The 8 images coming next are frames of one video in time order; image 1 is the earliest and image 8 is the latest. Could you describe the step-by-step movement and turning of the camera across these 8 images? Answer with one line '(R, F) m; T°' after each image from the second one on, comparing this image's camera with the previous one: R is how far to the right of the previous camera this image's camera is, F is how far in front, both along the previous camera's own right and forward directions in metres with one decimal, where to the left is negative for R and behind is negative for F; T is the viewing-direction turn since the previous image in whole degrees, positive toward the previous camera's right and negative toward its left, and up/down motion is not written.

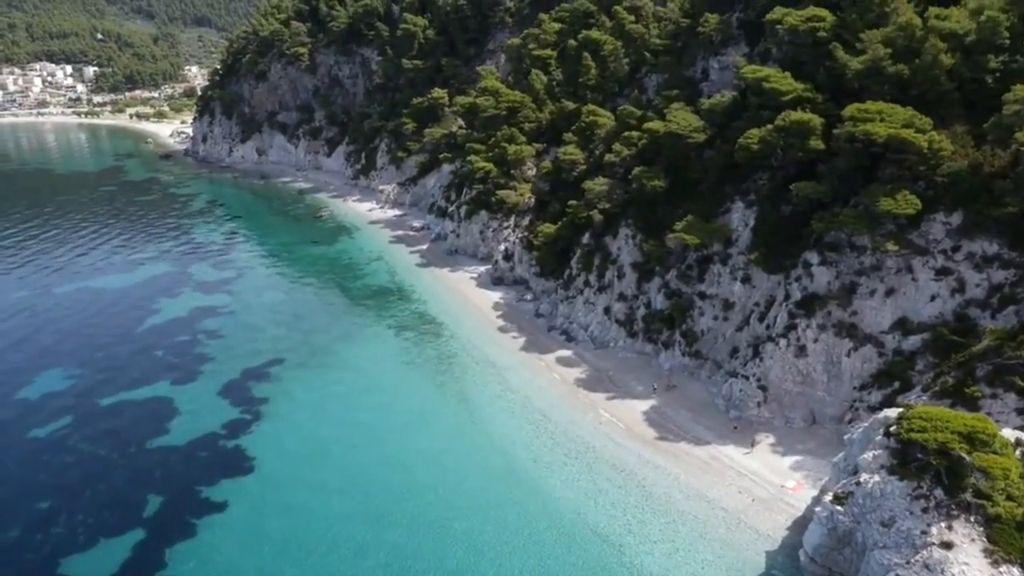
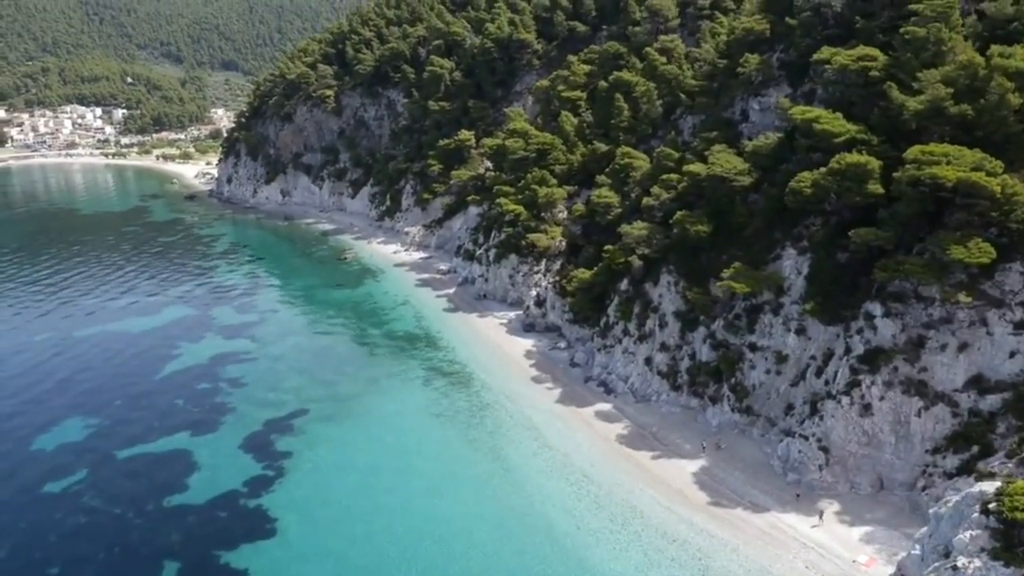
(-1.0, +2.0) m; -1°
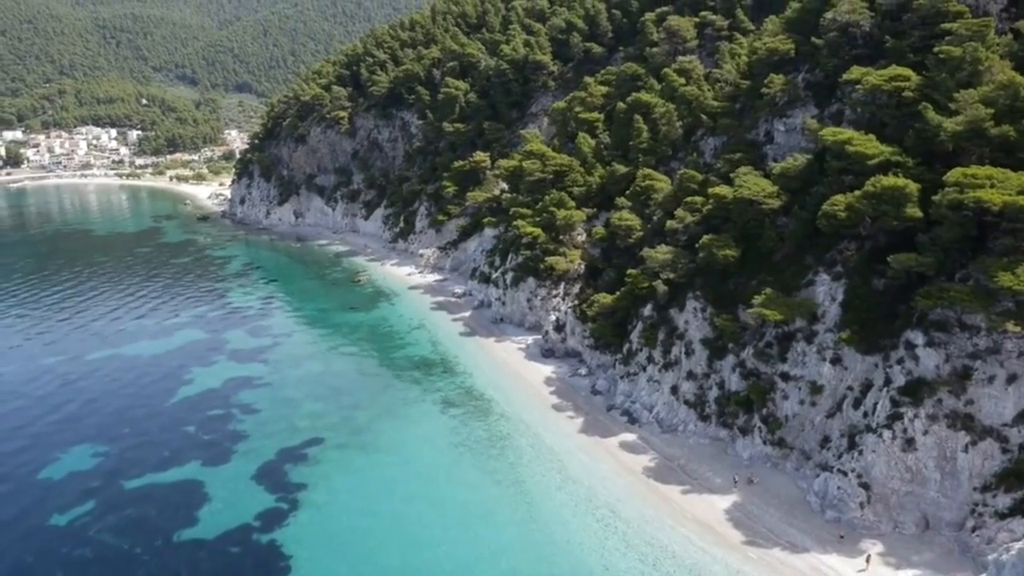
(-0.6, +1.2) m; -1°
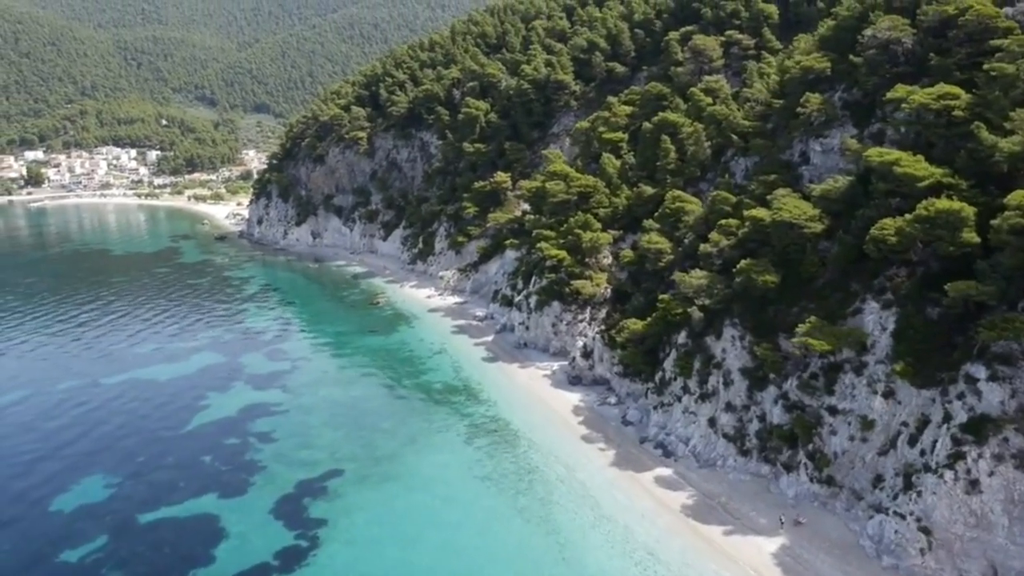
(-0.8, +1.6) m; -1°
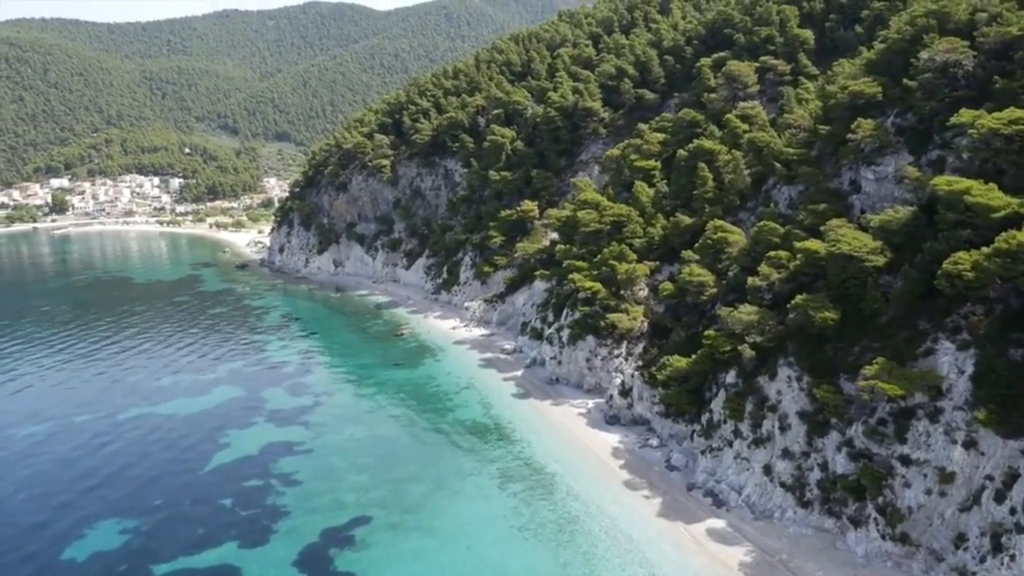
(-1.1, +2.3) m; -1°
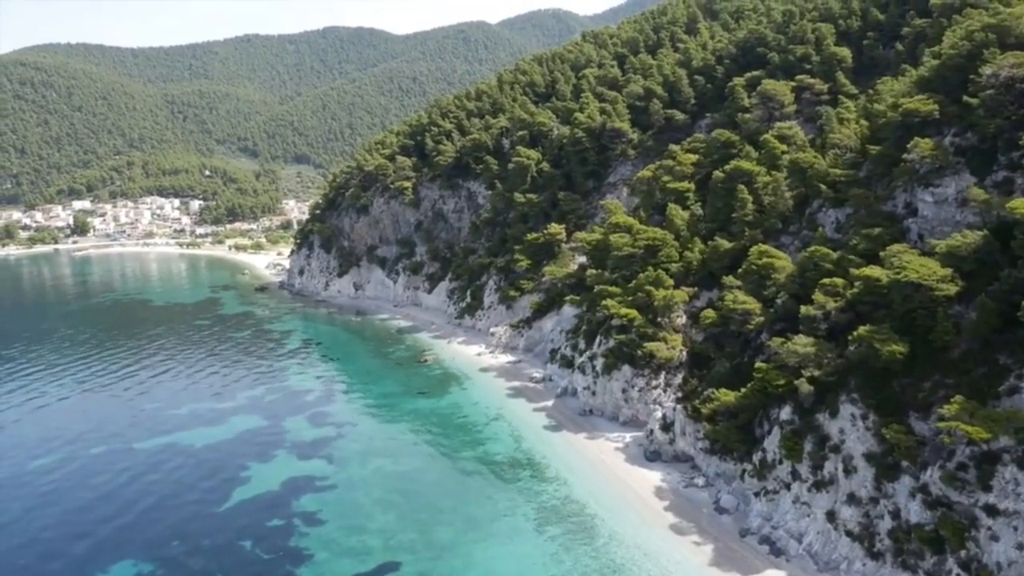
(-1.2, +2.3) m; -1°
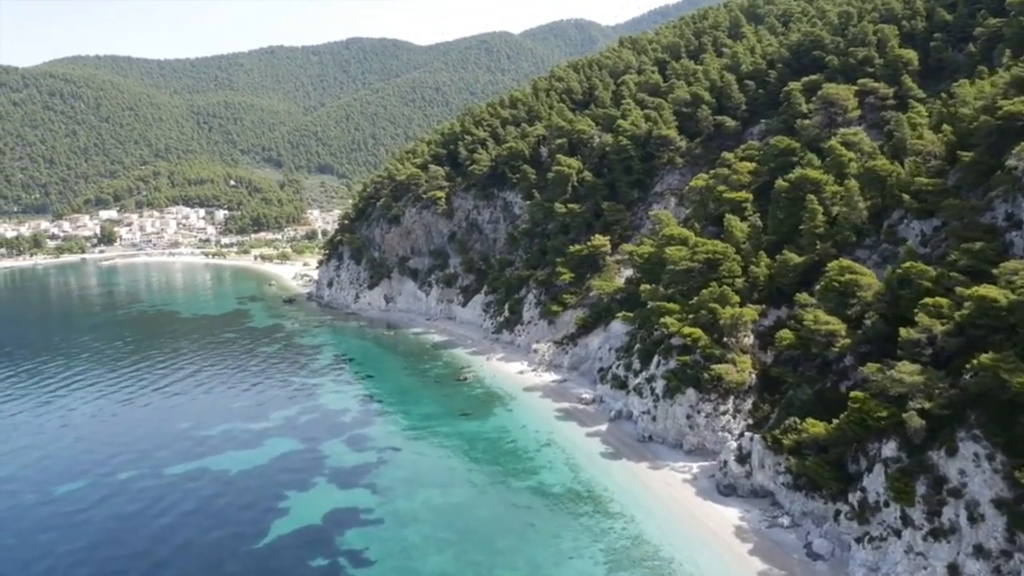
(-2.3, +3.5) m; -1°
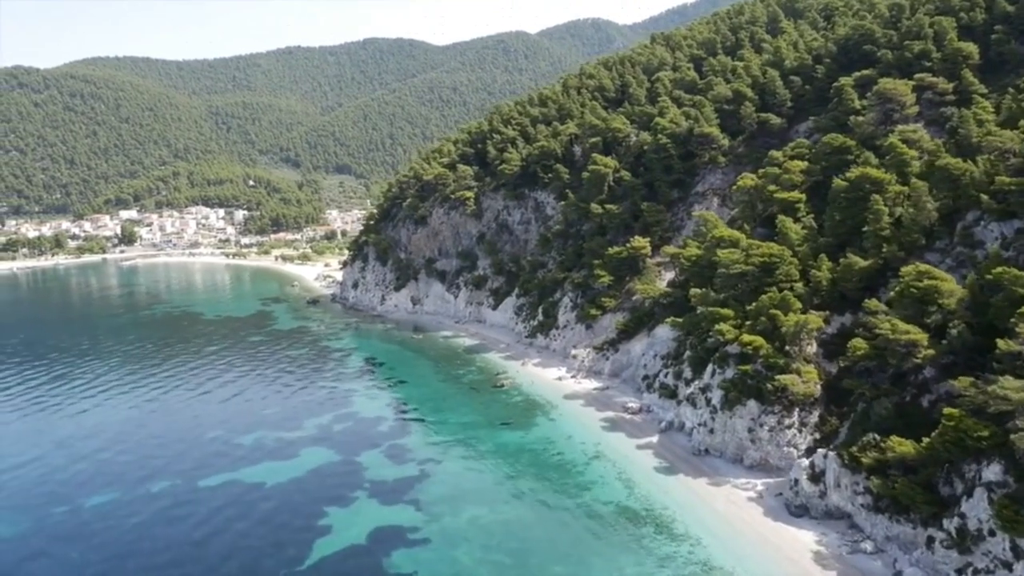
(-2.2, +2.5) m; -1°
